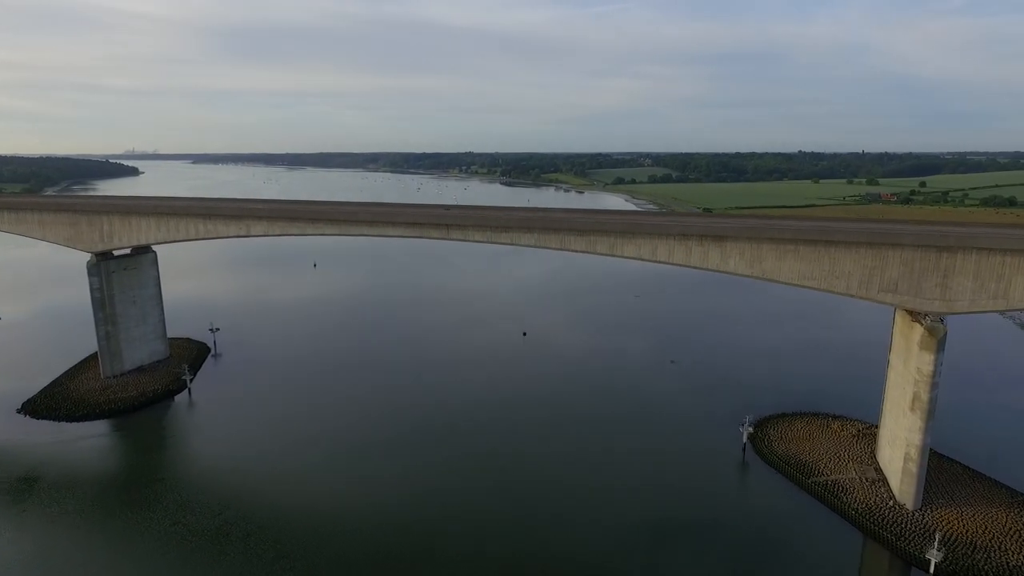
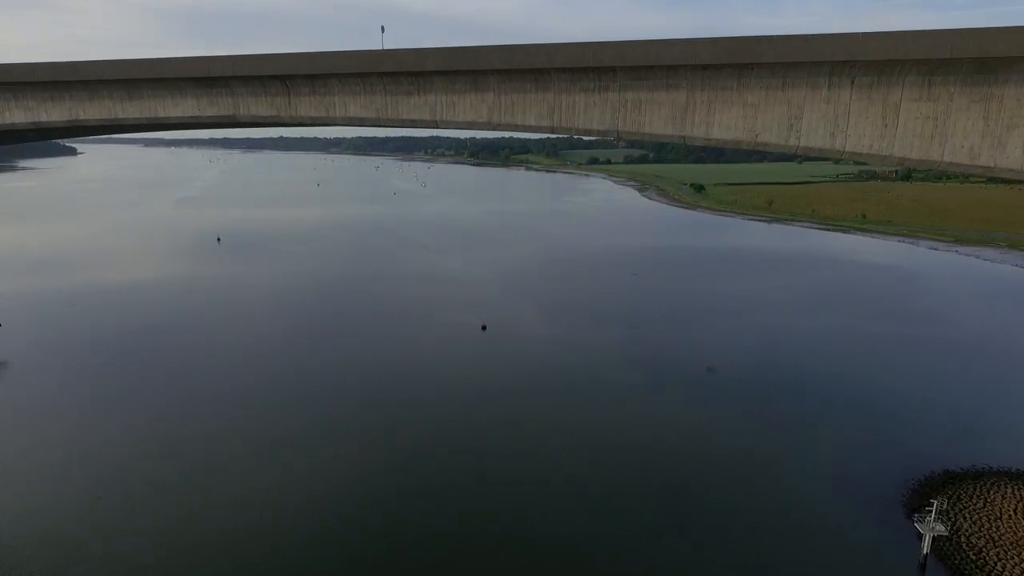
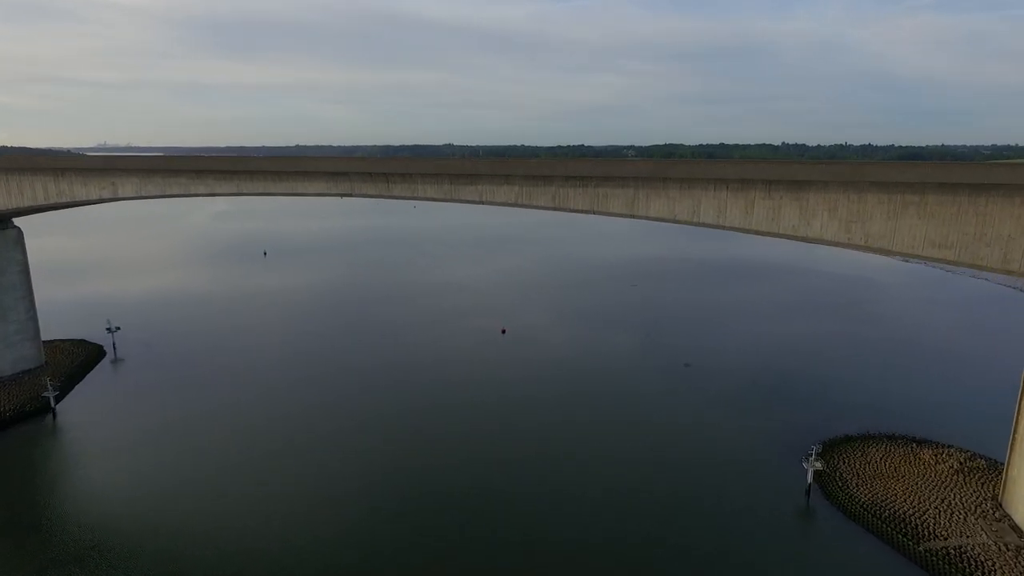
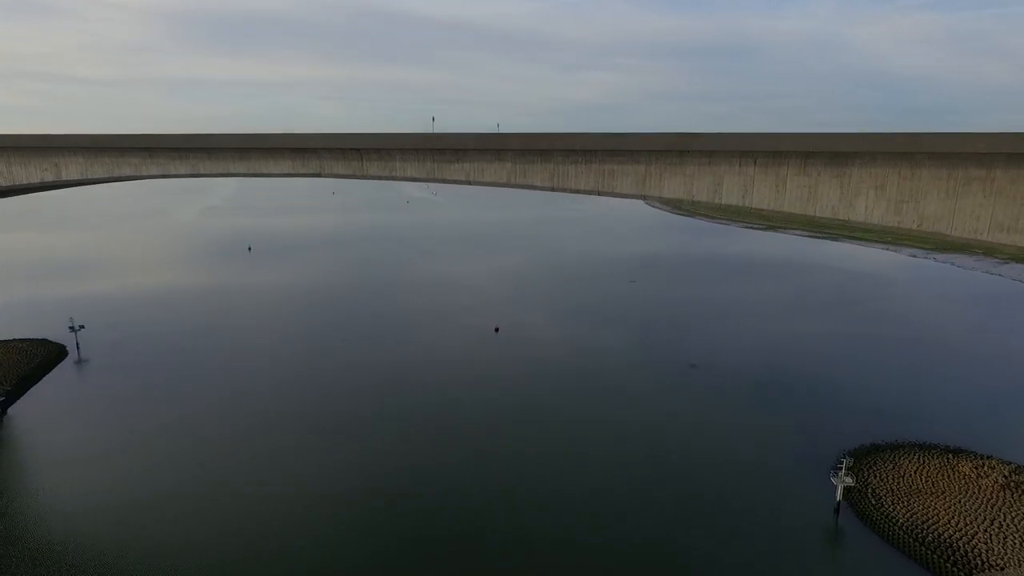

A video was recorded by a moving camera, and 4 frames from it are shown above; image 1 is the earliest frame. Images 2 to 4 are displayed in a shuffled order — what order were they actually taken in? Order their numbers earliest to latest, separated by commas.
3, 4, 2
